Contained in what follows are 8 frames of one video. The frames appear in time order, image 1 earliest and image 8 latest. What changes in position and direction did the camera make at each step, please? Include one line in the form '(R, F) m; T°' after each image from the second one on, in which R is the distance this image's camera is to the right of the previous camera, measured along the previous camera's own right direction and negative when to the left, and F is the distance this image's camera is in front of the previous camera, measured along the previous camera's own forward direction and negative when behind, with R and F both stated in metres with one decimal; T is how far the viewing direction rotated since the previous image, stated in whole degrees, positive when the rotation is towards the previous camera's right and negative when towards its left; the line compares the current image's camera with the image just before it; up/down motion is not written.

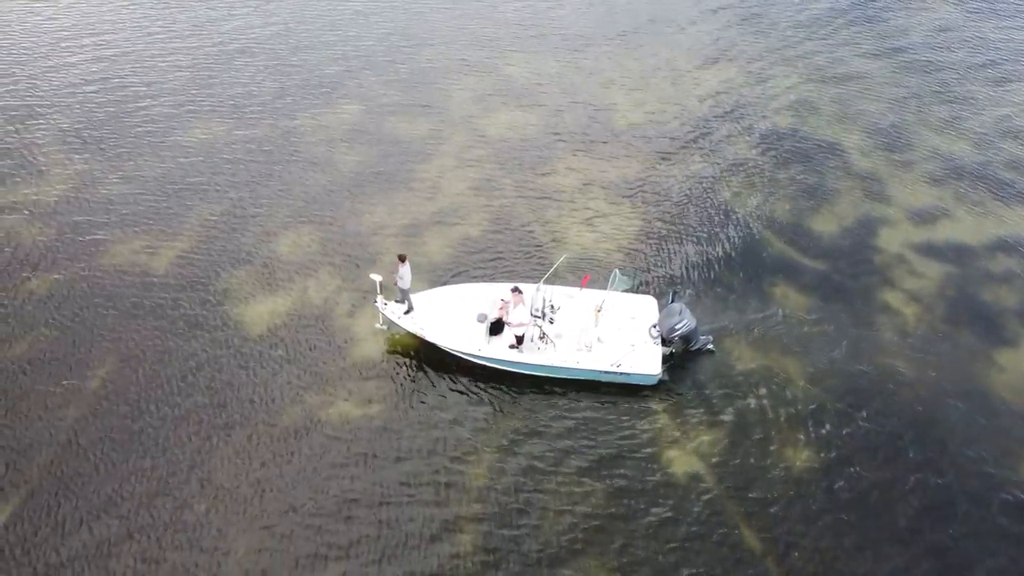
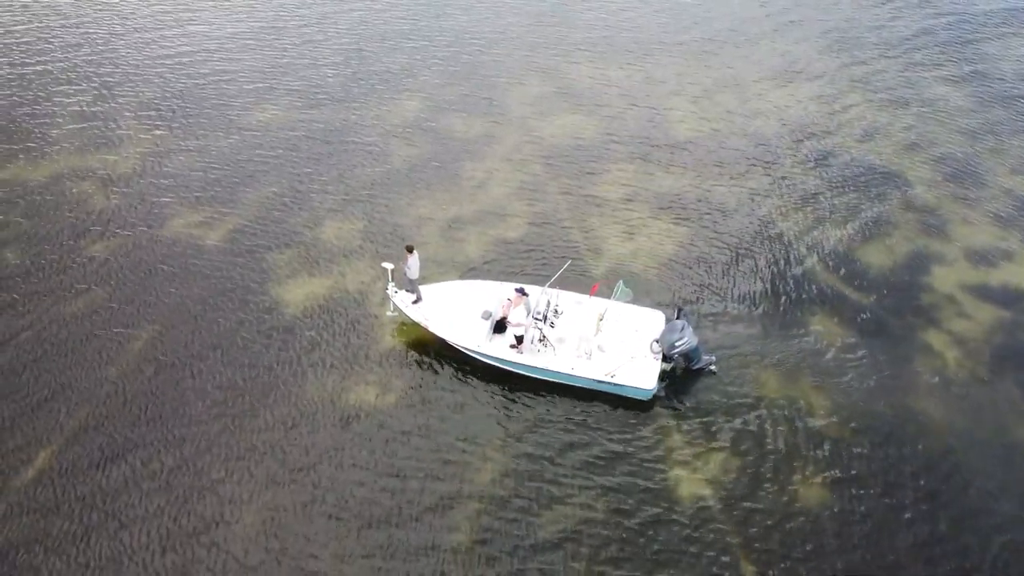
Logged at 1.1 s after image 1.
(+2.6, 0.0) m; -6°
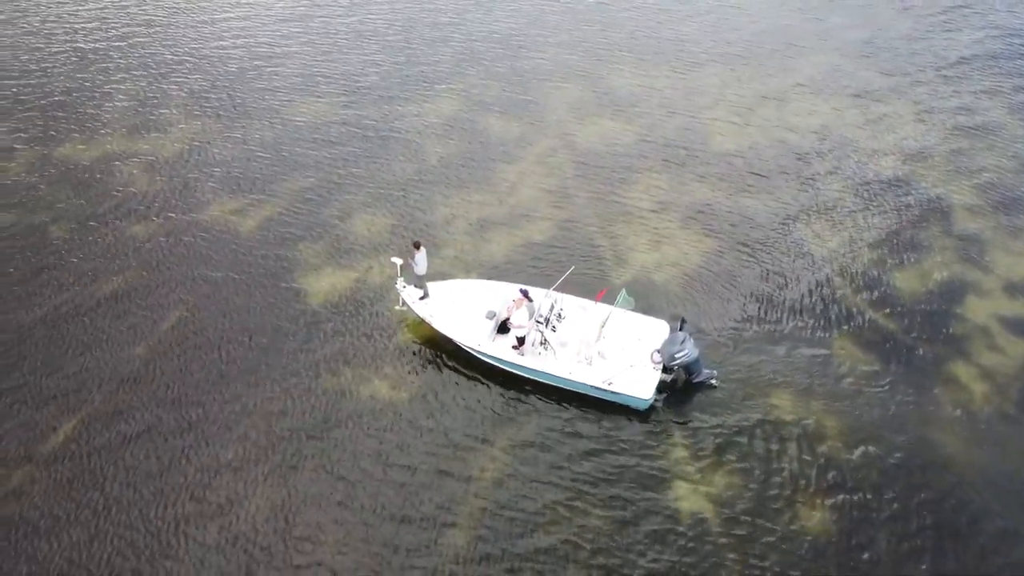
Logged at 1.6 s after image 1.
(+1.6, 0.0) m; -4°
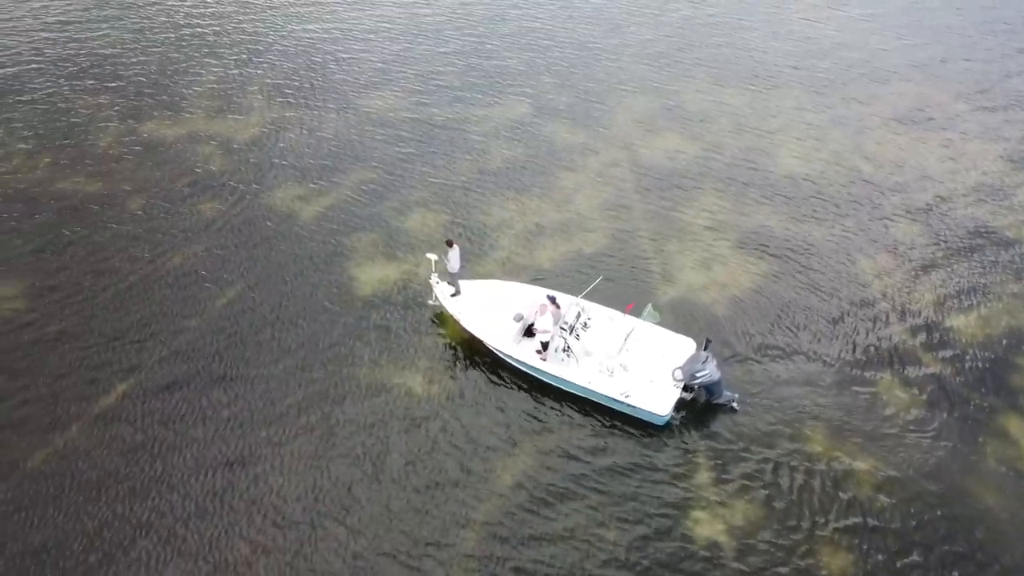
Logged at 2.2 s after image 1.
(+1.6, -0.2) m; -5°
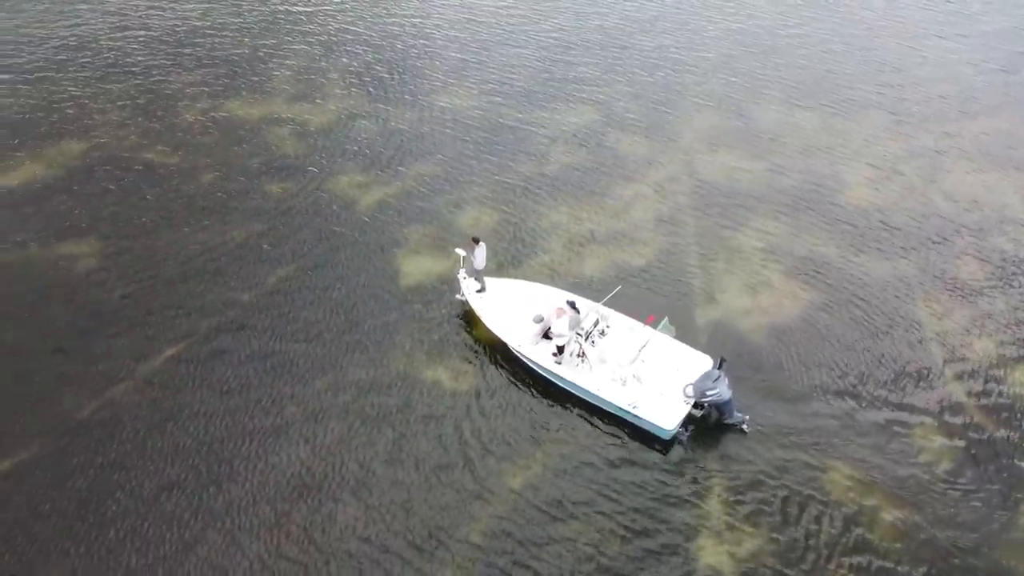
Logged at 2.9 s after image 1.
(+2.1, -0.3) m; -6°
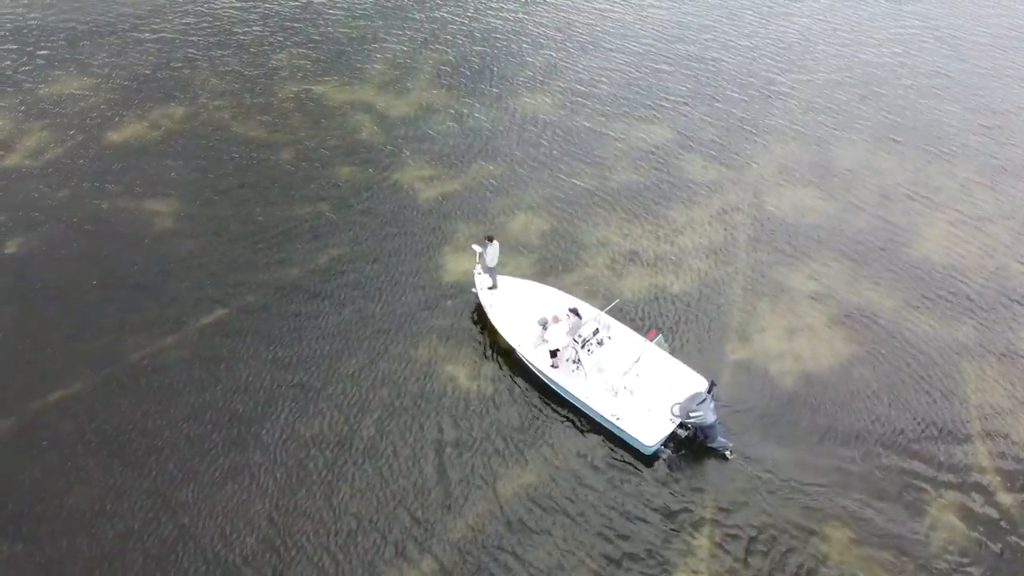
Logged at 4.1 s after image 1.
(+3.6, -0.3) m; -8°
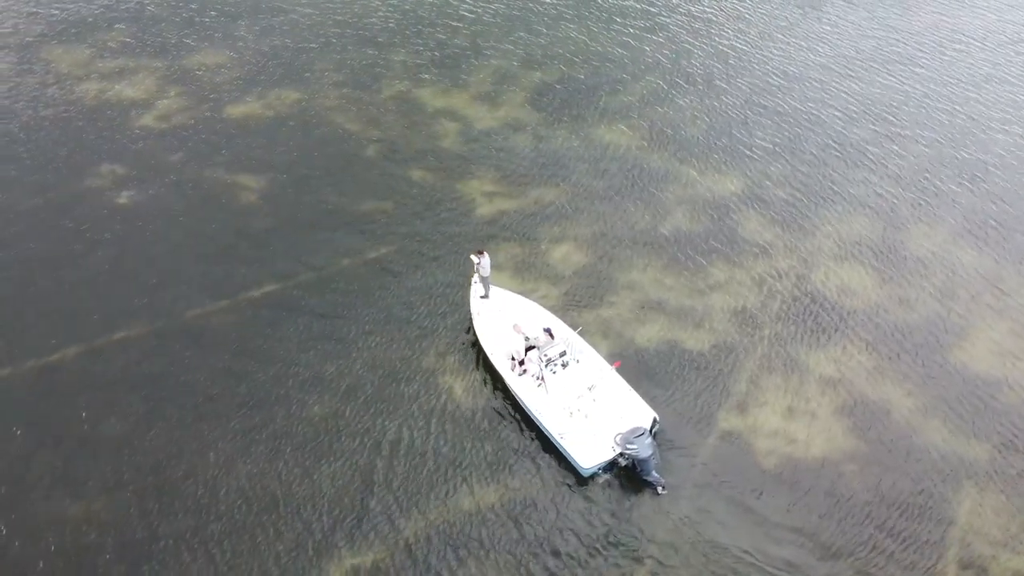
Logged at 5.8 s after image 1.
(+6.5, -1.6) m; -10°
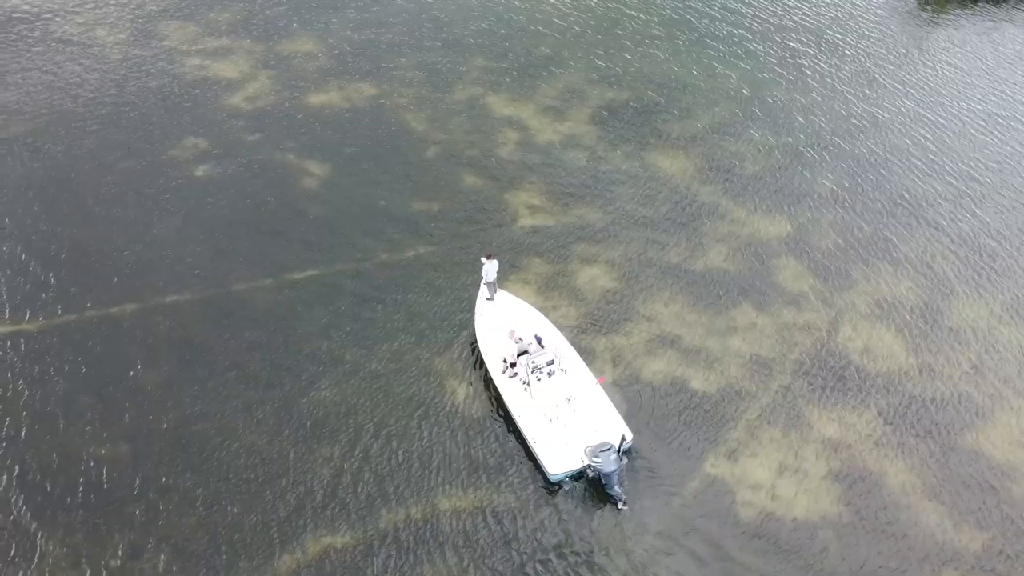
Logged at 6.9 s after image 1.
(+4.6, -1.3) m; -7°
